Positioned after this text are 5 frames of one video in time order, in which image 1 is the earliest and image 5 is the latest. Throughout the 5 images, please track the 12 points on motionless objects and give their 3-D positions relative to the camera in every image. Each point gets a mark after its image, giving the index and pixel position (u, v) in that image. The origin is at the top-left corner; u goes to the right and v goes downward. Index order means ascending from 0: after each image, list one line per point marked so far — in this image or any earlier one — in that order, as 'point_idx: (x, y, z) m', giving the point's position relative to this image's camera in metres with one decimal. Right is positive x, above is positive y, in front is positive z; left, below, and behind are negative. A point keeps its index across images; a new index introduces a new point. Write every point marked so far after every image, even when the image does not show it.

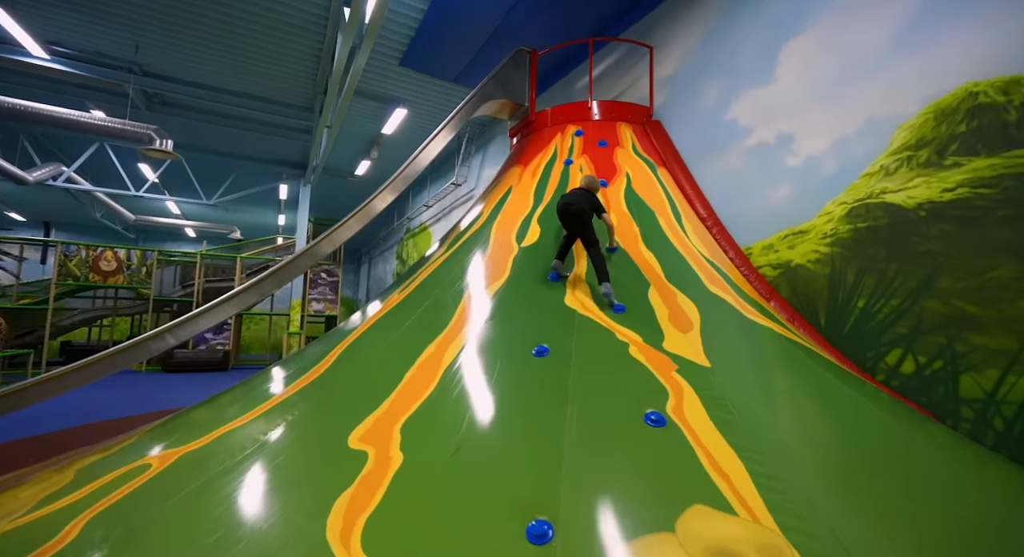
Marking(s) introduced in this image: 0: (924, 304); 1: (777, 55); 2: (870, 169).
0: (+1.7, -0.1, +1.9) m
1: (+1.5, +1.3, +2.6) m
2: (+1.7, +0.5, +2.2) m
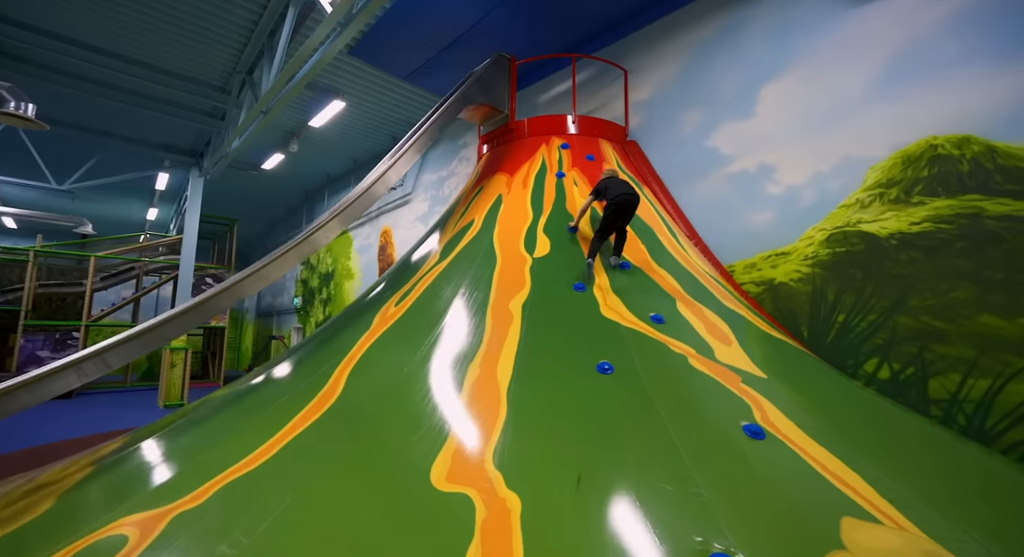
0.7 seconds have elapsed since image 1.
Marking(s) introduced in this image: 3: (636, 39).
0: (+1.9, -0.2, +2.3) m
1: (+1.6, +1.2, +2.9) m
2: (+1.8, +0.4, +2.5) m
3: (+1.0, +1.9, +3.7) m
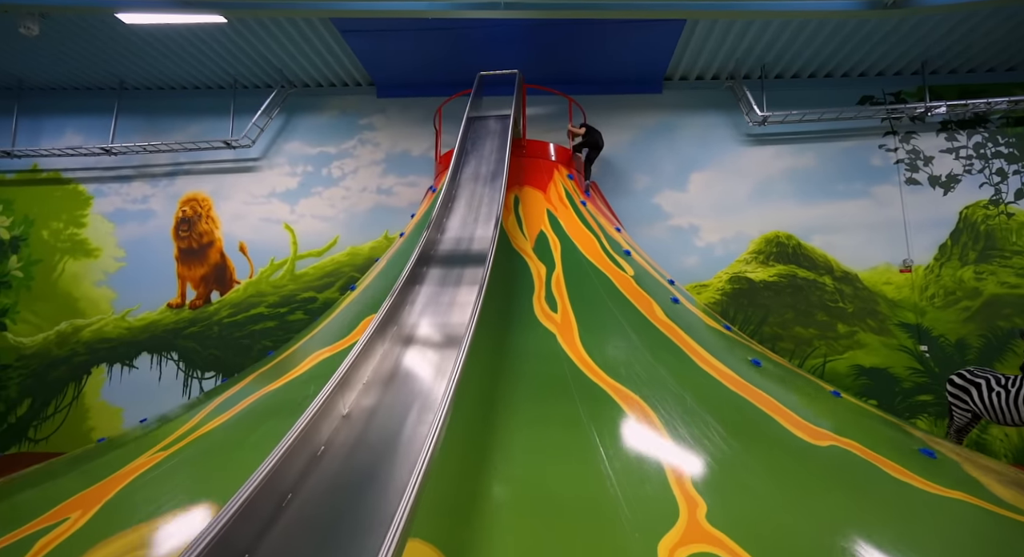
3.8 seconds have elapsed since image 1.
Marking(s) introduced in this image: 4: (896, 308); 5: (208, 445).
0: (+2.2, -0.4, +4.1) m
1: (+1.6, +1.0, +4.4) m
2: (+2.1, +0.2, +4.2) m
3: (+0.8, +1.7, +4.6) m
4: (+3.3, -0.3, +4.0) m
5: (-1.2, -0.6, +1.8) m
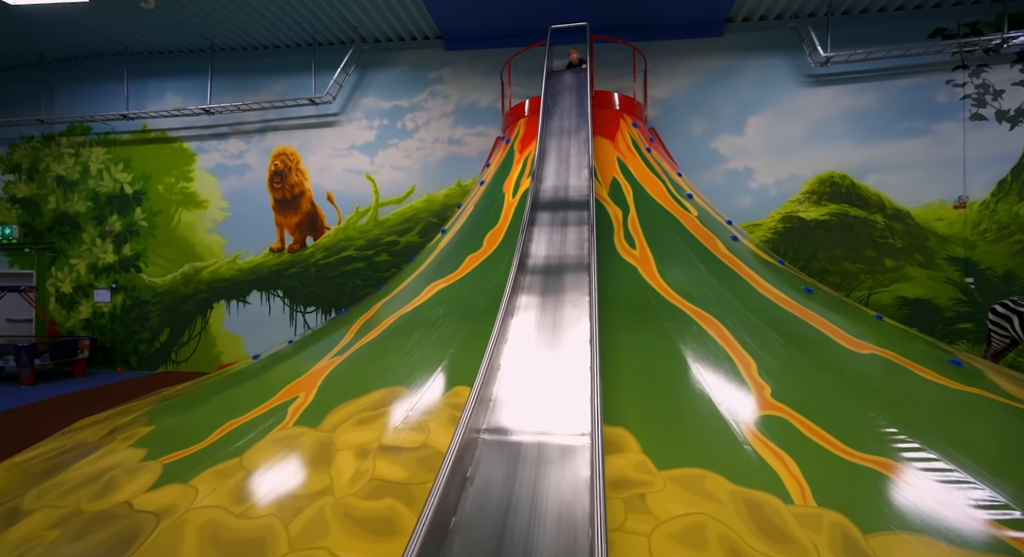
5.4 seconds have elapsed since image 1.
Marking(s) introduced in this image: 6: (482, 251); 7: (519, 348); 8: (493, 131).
0: (+2.9, +0.1, +4.4) m
1: (+2.3, +1.6, +4.6) m
2: (+2.7, +0.8, +4.5) m
3: (+1.4, +2.4, +4.8) m
4: (+4.0, +0.3, +4.3) m
5: (-0.7, -0.4, +2.4) m
6: (-0.2, +0.2, +2.8) m
7: (0.0, -0.3, +2.0) m
8: (-0.2, +1.6, +5.0) m
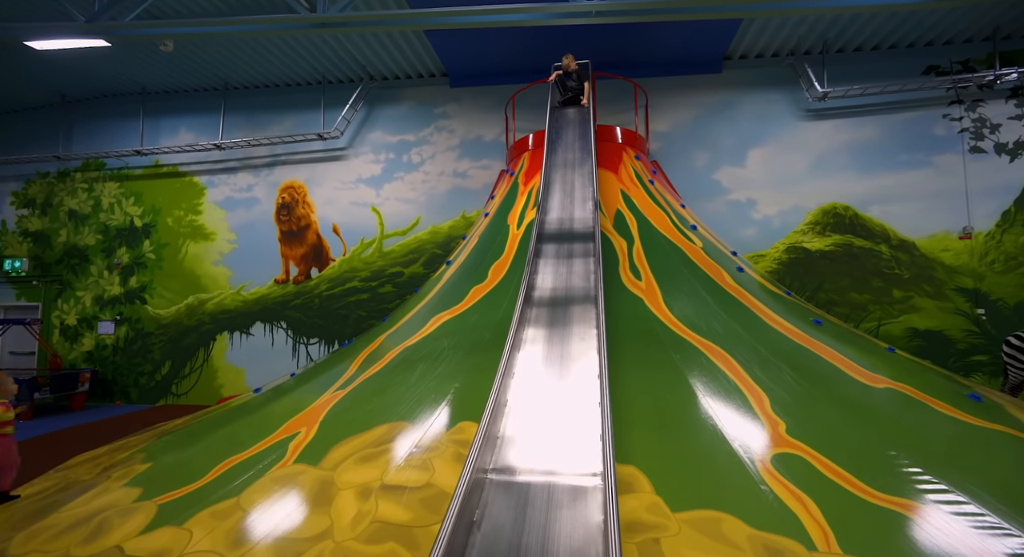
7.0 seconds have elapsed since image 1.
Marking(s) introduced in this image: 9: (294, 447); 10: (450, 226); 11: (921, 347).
0: (+2.9, -0.1, +4.4) m
1: (+2.3, +1.3, +4.6) m
2: (+2.7, +0.5, +4.5) m
3: (+1.5, +2.0, +4.9) m
4: (+4.0, 0.0, +4.2) m
5: (-0.7, -0.5, +2.4) m
6: (-0.2, 0.0, +2.8) m
7: (+0.1, -0.4, +1.9) m
8: (-0.2, +1.3, +5.1) m
9: (-1.0, -0.7, +2.1) m
10: (-0.7, +0.6, +5.1) m
11: (+3.7, -0.6, +4.2) m
